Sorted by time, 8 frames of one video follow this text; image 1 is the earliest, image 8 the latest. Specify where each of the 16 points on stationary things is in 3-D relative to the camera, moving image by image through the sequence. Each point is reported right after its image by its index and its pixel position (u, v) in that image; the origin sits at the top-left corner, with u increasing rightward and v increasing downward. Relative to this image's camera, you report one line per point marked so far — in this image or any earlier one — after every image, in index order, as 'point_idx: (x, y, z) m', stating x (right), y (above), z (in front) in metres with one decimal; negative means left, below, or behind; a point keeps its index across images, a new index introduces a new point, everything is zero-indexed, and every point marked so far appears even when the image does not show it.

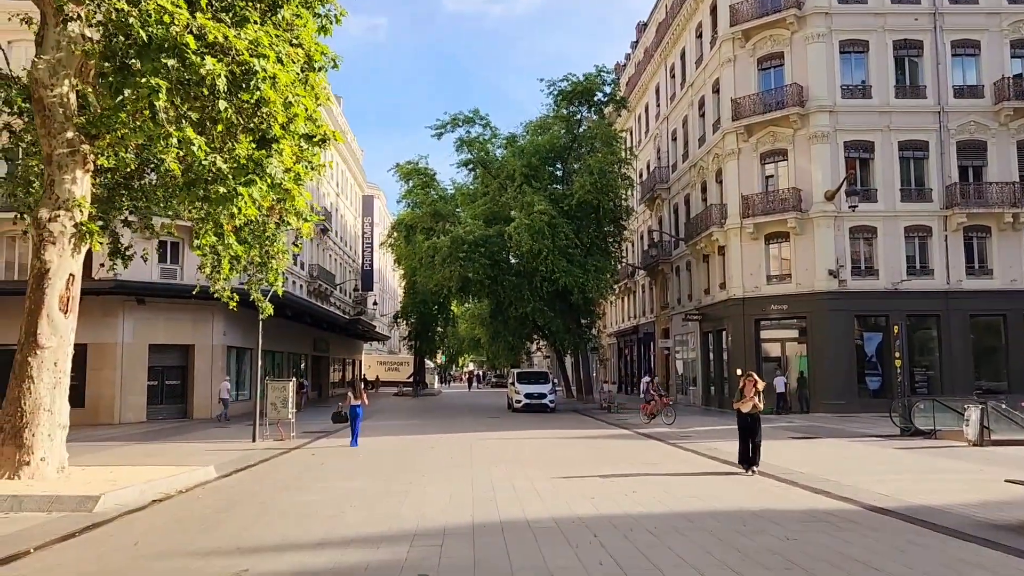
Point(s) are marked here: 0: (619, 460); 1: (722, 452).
0: (+1.9, -3.0, +14.5) m
1: (+4.1, -3.2, +16.3) m
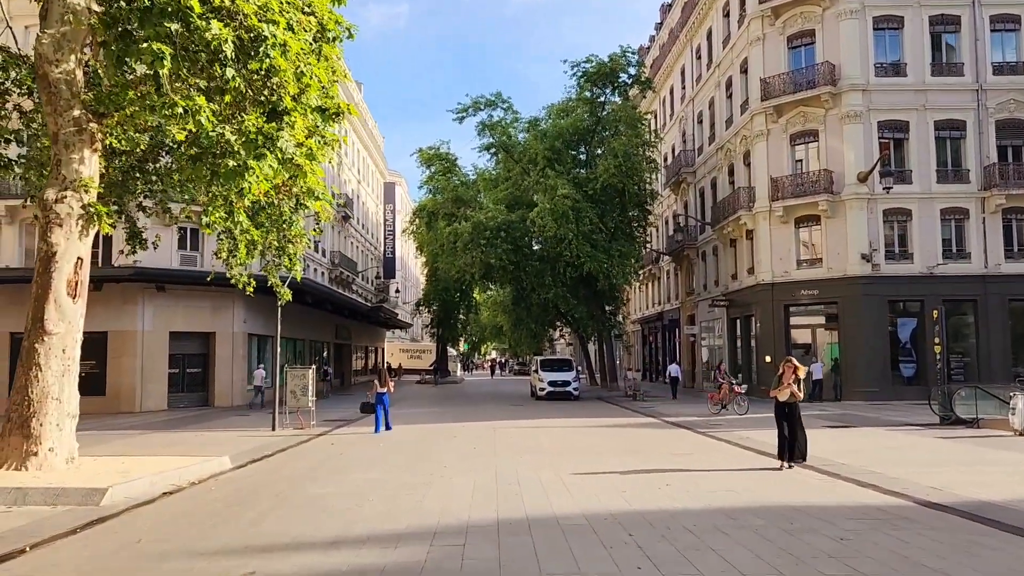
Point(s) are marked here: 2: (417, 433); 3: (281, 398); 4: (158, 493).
0: (+2.3, -2.7, +13.9) m
1: (+4.6, -2.9, +15.6) m
2: (-2.1, -3.3, +18.7) m
3: (-5.5, -2.7, +19.7) m
4: (-4.0, -2.3, +9.4) m
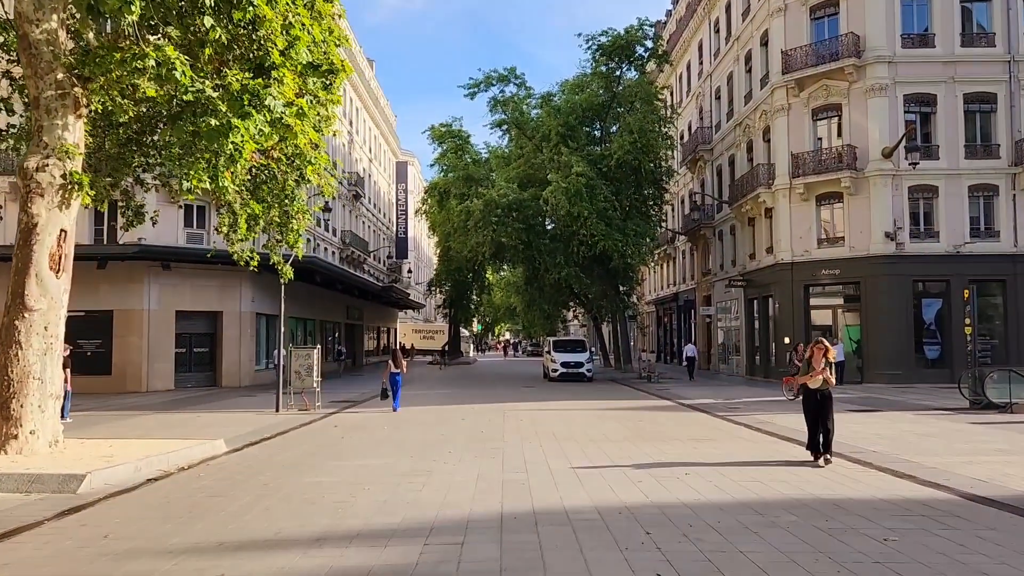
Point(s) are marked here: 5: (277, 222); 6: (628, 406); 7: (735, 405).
0: (+2.5, -2.4, +13.3) m
1: (+4.8, -2.5, +15.0) m
2: (-1.9, -2.8, +18.1) m
3: (-5.3, -2.1, +19.2) m
4: (-4.0, -2.1, +8.8) m
5: (-4.8, +1.4, +16.8) m
6: (+2.8, -2.9, +20.0) m
7: (+5.3, -2.8, +19.5) m
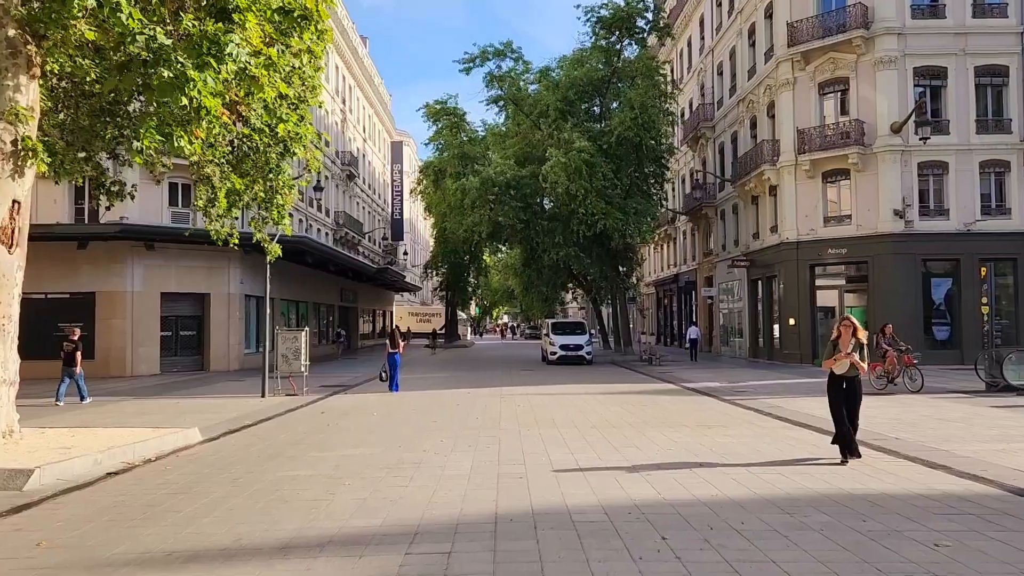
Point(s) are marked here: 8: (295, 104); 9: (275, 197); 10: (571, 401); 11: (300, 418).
0: (+2.4, -2.0, +12.5) m
1: (+4.7, -2.1, +14.2) m
2: (-2.0, -2.4, +17.4) m
3: (-5.3, -1.7, +18.4) m
4: (-4.0, -1.8, +8.0) m
5: (-4.8, +1.8, +15.9) m
6: (+2.7, -2.4, +19.3) m
7: (+5.2, -2.3, +18.8) m
8: (-4.2, +3.6, +16.1) m
9: (-4.6, +1.7, +15.9) m
10: (+1.2, -2.2, +16.3) m
11: (-3.4, -2.1, +13.2) m
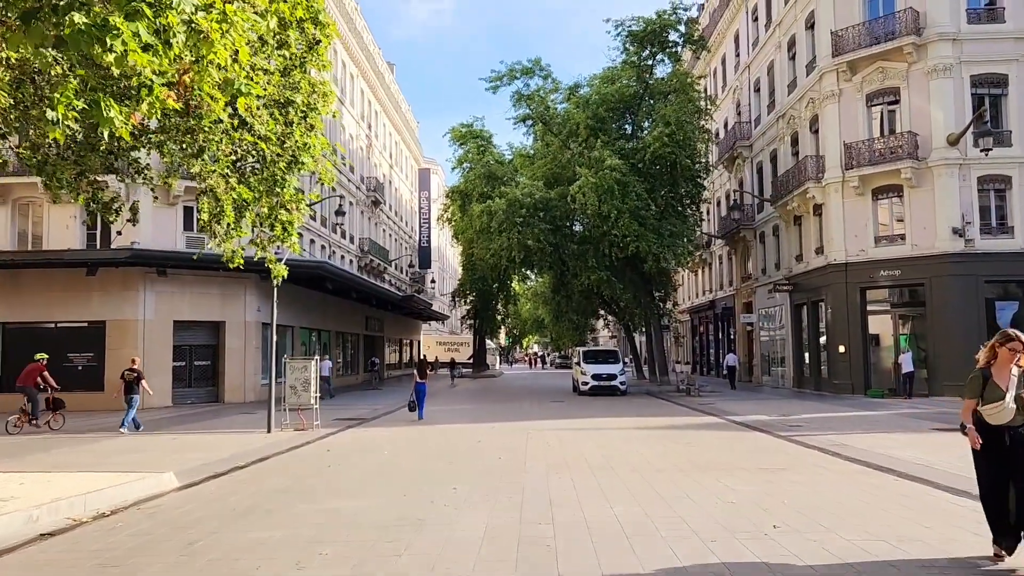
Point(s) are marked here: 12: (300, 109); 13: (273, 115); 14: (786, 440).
0: (+2.8, -2.3, +10.8) m
1: (+5.2, -2.4, +12.4) m
2: (-1.4, -2.8, +15.8) m
3: (-4.8, -2.2, +16.9) m
4: (-3.8, -2.0, +6.5) m
5: (-4.4, +1.3, +14.6) m
6: (+3.3, -2.9, +17.5) m
7: (+5.8, -2.8, +16.9) m
8: (-3.8, +3.1, +14.8) m
9: (-4.1, +1.3, +14.5) m
10: (+1.7, -2.7, +14.7) m
11: (-3.0, -2.4, +11.7) m
12: (-3.8, +3.2, +14.7) m
13: (-4.2, +3.0, +14.4) m
14: (+4.6, -2.6, +13.9) m
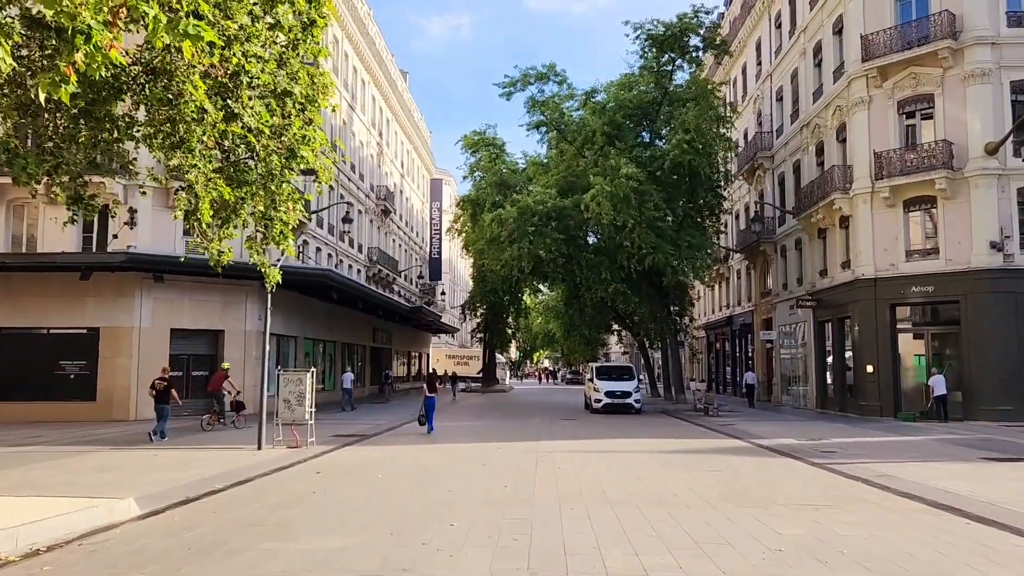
0: (+2.9, -2.4, +9.5) m
1: (+5.3, -2.6, +11.1) m
2: (-1.3, -3.0, +14.6) m
3: (-4.6, -2.3, +15.8) m
4: (-3.8, -1.9, +5.4) m
5: (-4.2, +1.2, +13.5) m
6: (+3.5, -3.1, +16.2) m
7: (+6.0, -3.0, +15.6) m
8: (-3.5, +3.0, +13.7) m
9: (-3.9, +1.2, +13.5) m
10: (+1.8, -2.8, +13.4) m
11: (-2.9, -2.5, +10.6) m
12: (-3.6, +3.1, +13.7) m
13: (-4.0, +2.9, +13.3) m
14: (+4.8, -2.8, +12.6) m
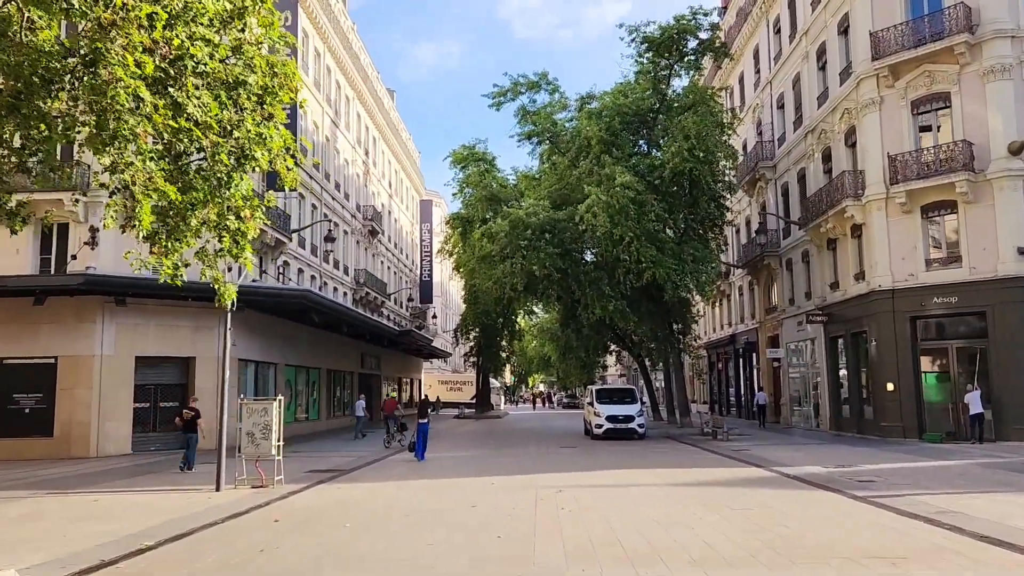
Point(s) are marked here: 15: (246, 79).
0: (+2.8, -2.4, +7.7) m
1: (+5.2, -2.6, +9.3) m
2: (-1.3, -3.2, +12.8) m
3: (-4.7, -2.6, +13.9) m
4: (-3.8, -1.9, +3.6) m
5: (-4.3, +1.0, +11.8) m
6: (+3.4, -3.3, +14.4) m
7: (+5.9, -3.2, +13.9) m
8: (-3.7, +2.8, +12.0) m
9: (-4.0, +1.0, +11.7) m
10: (+1.7, -3.0, +11.6) m
11: (-3.0, -2.6, +8.7) m
12: (-3.7, +2.9, +12.0) m
13: (-4.1, +2.7, +11.6) m
14: (+4.7, -2.8, +10.9) m
15: (-3.8, +3.0, +11.8) m
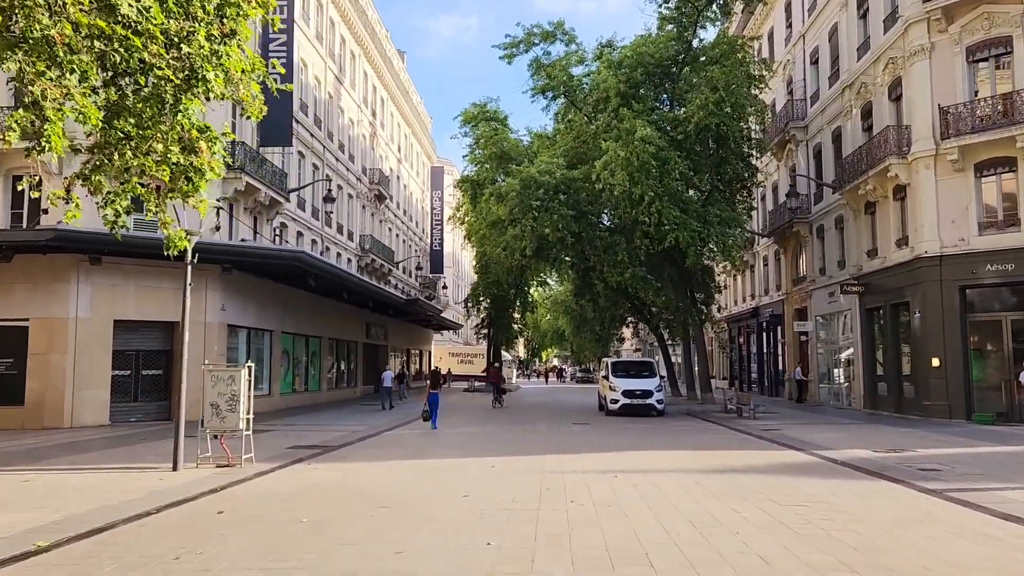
0: (+2.8, -1.9, +5.8) m
1: (+5.2, -2.1, +7.4) m
2: (-1.3, -2.5, +10.9) m
3: (-4.6, -1.9, +12.2) m
4: (-3.9, -1.5, +1.8) m
5: (-4.2, +1.7, +9.9) m
6: (+3.5, -2.6, +12.5) m
7: (+5.9, -2.5, +11.9) m
8: (-3.6, +3.4, +10.1) m
9: (-4.0, +1.6, +9.8) m
10: (+1.7, -2.4, +9.7) m
11: (-3.0, -2.1, +6.9) m
12: (-3.6, +3.5, +10.0) m
13: (-4.1, +3.3, +9.7) m
14: (+4.7, -2.3, +8.9) m
15: (-3.7, +3.6, +9.8) m
